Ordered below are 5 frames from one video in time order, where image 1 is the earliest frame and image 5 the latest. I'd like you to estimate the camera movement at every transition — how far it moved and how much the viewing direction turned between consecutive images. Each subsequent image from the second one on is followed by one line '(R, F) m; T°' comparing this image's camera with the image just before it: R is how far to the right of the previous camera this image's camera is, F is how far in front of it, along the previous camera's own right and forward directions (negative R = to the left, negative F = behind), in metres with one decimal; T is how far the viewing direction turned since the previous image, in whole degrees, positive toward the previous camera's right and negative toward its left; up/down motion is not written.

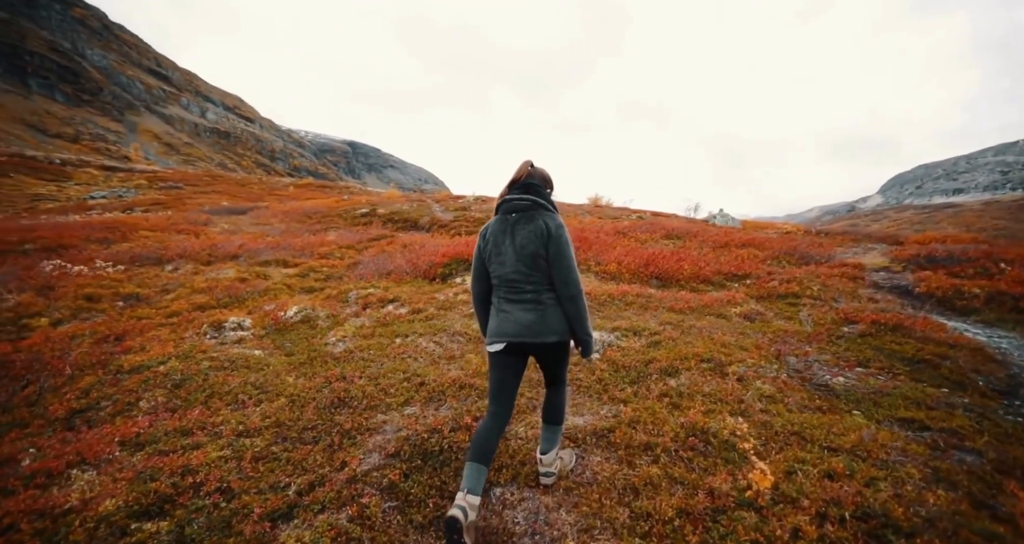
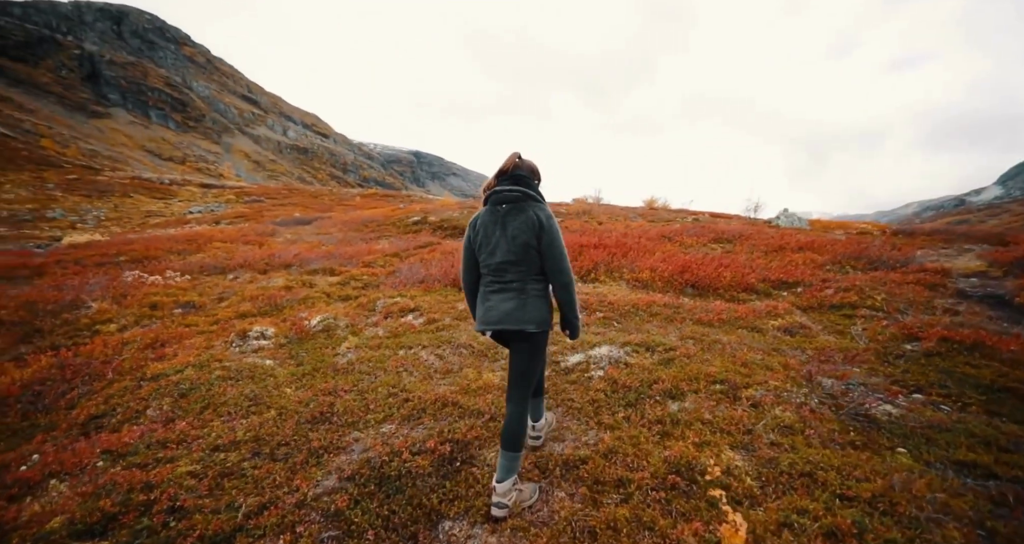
(+1.2, +0.5) m; -8°
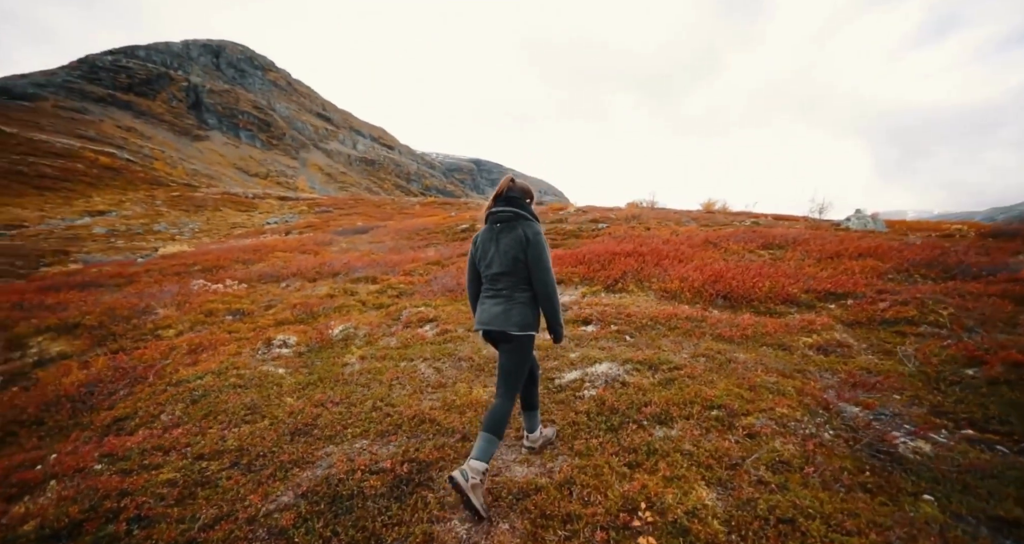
(+1.3, +0.3) m; -7°
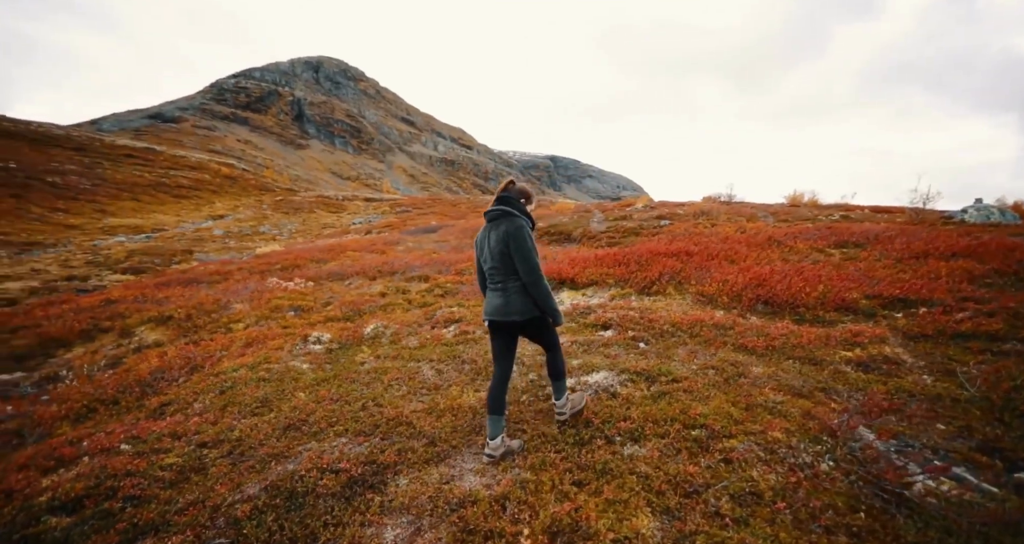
(+1.6, +0.2) m; -10°
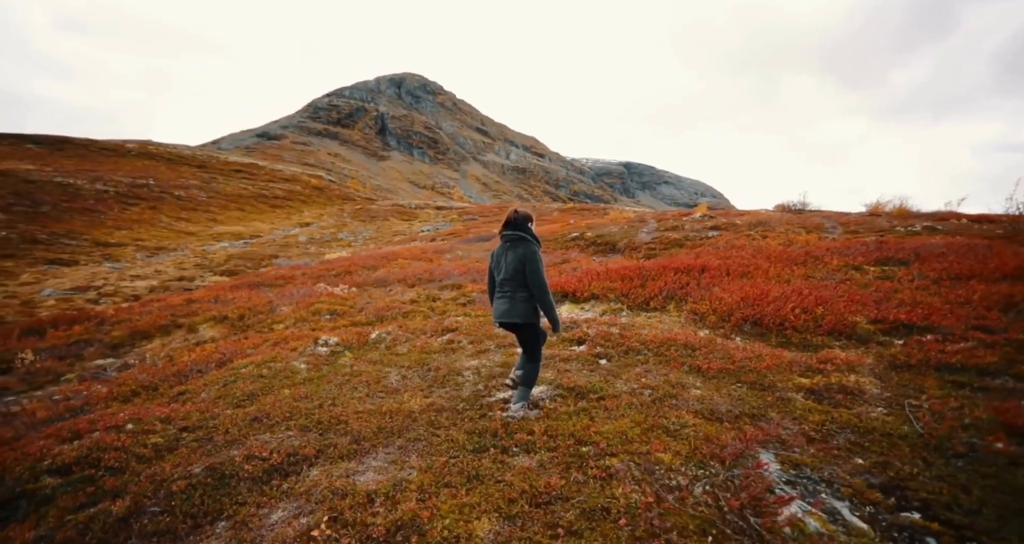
(+2.5, -0.4) m; -9°
